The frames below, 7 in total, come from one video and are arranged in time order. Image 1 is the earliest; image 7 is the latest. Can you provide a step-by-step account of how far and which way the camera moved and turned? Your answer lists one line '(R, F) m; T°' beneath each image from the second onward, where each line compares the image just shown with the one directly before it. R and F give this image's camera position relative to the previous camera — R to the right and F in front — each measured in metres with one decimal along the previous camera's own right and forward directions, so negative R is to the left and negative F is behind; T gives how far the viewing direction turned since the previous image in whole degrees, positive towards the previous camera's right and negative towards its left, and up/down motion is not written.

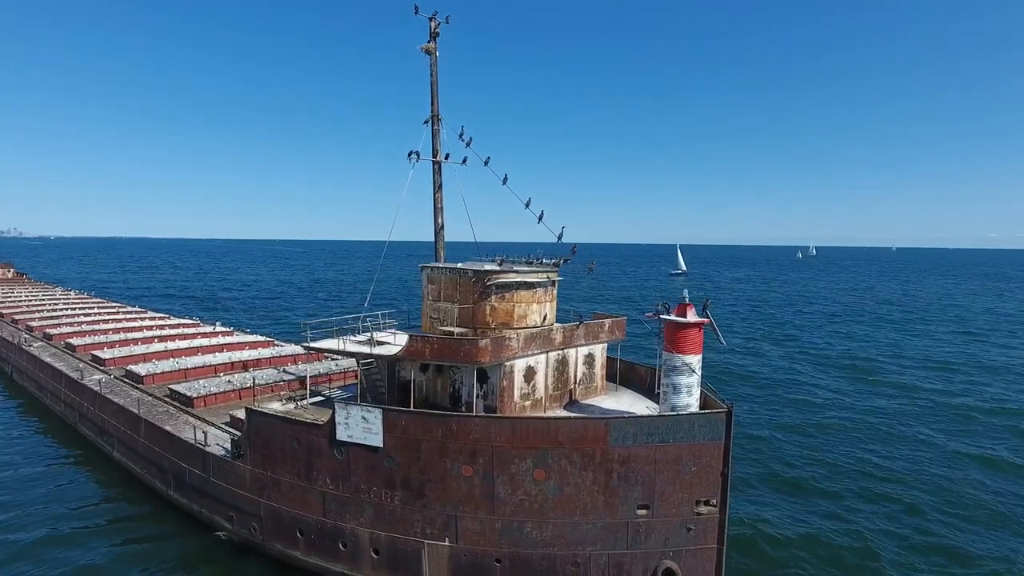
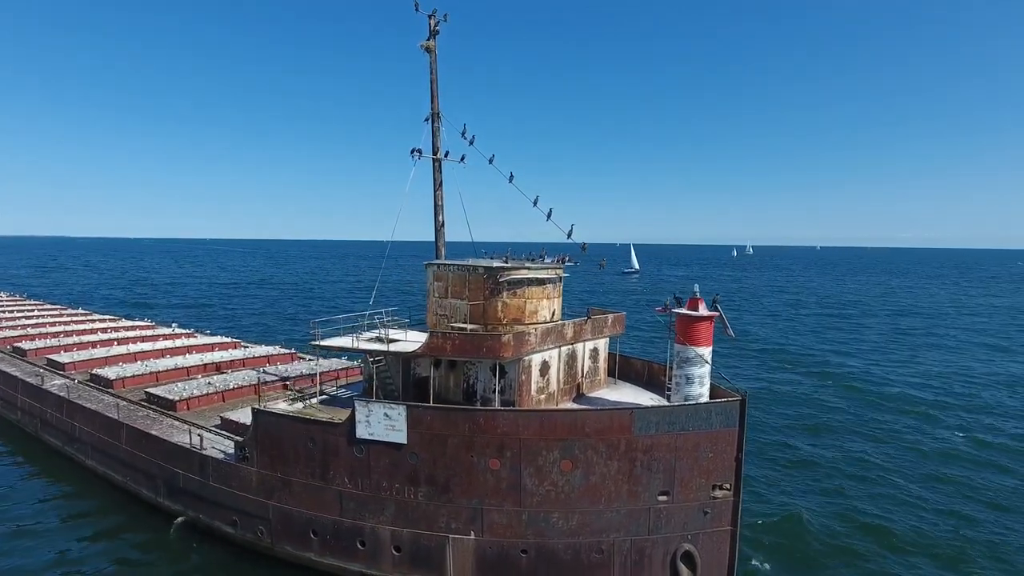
(-1.6, -0.1) m; +5°
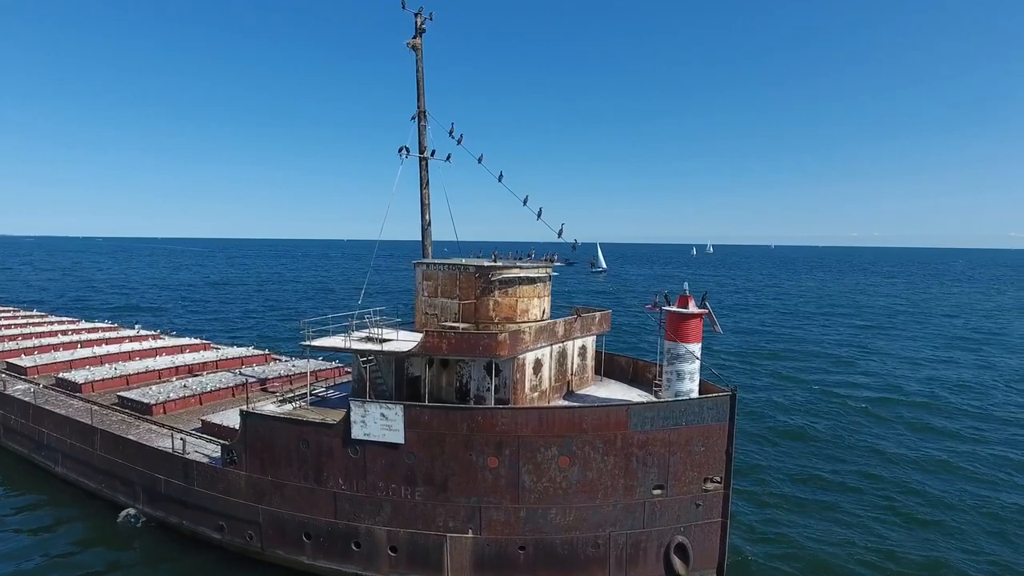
(-0.7, -0.1) m; +3°
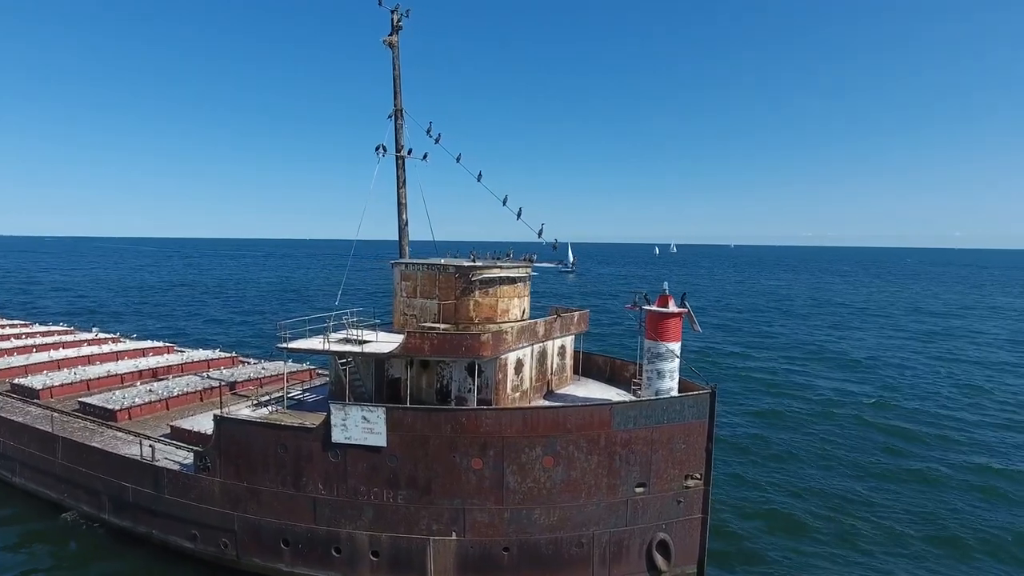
(-0.3, +0.1) m; +3°
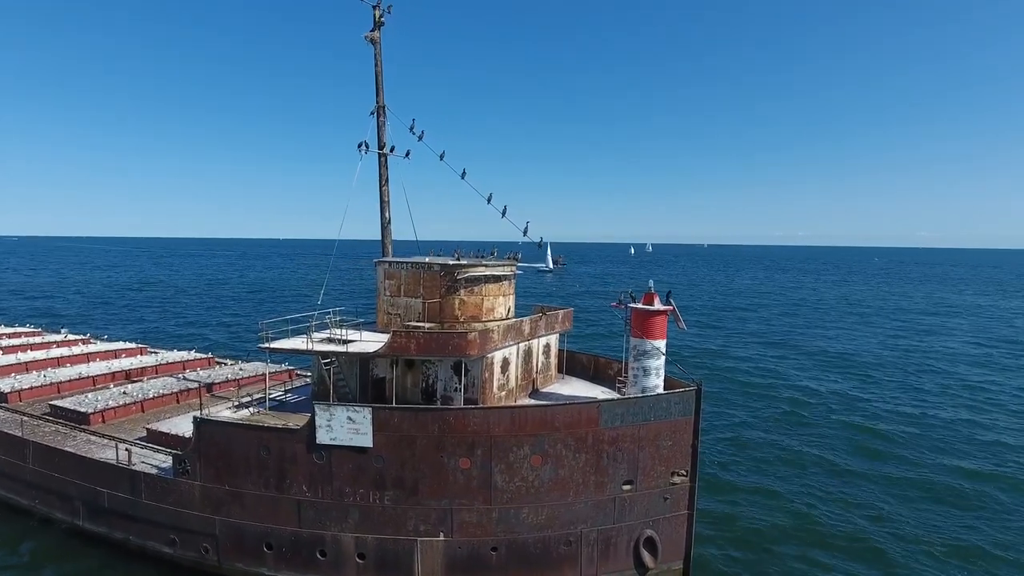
(-0.2, +0.1) m; +2°
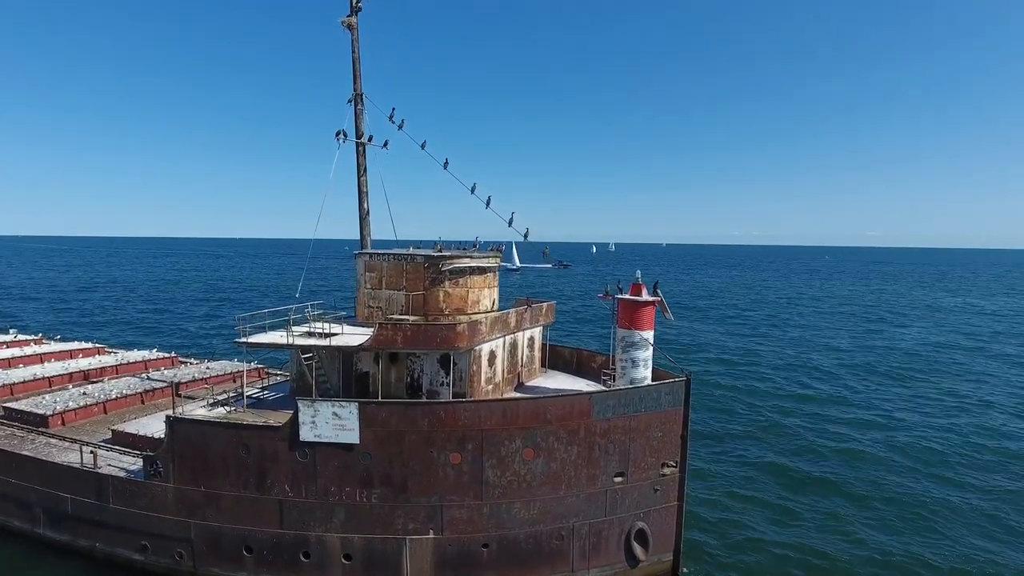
(-0.5, +0.3) m; +3°
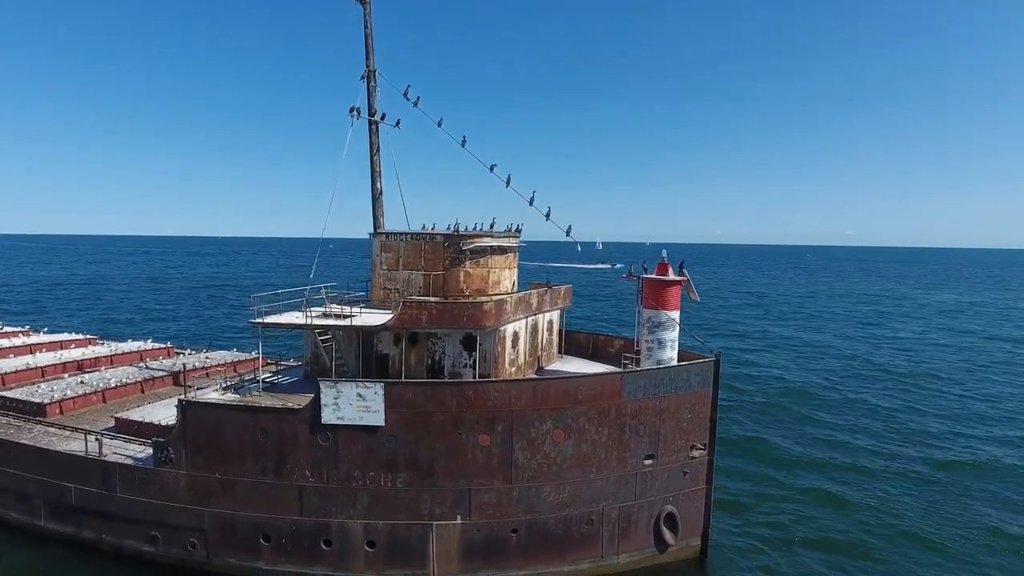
(-0.9, +0.4) m; +1°
